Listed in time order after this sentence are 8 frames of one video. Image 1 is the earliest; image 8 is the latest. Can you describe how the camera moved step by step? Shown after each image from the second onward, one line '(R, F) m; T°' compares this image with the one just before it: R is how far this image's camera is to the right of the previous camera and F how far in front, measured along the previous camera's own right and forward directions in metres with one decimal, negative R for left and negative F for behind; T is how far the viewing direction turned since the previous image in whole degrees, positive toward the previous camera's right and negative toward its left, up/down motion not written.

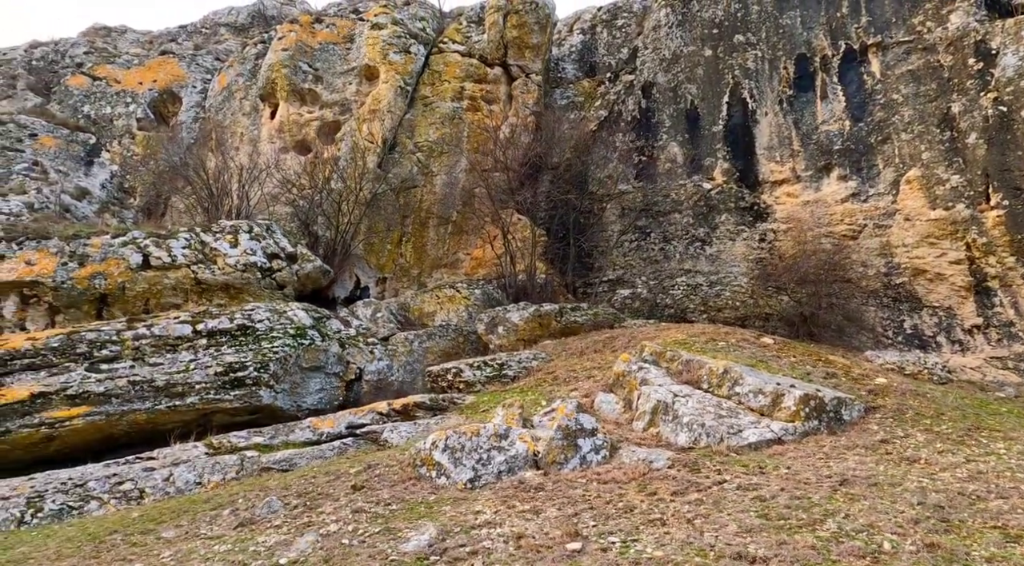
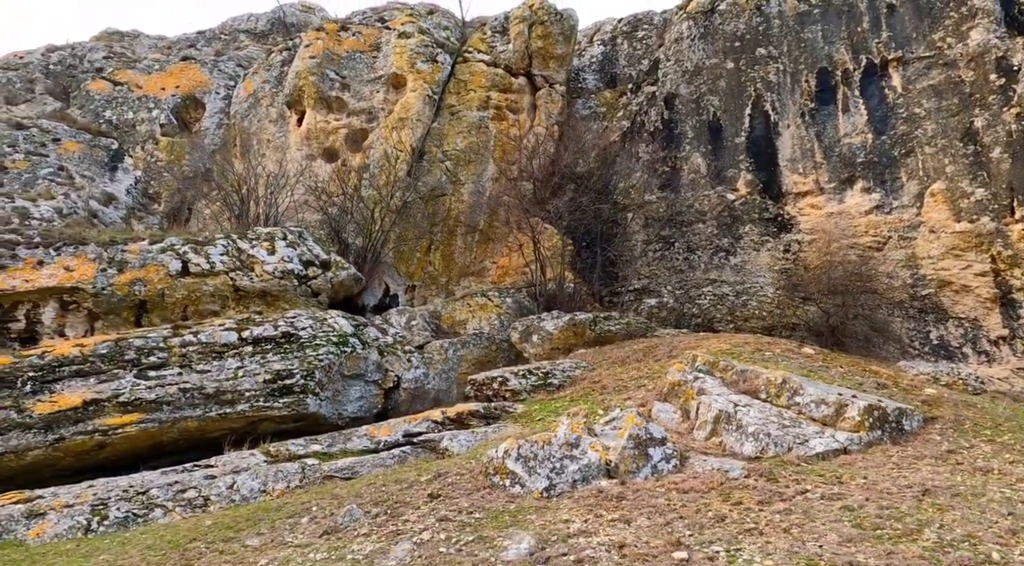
(-0.9, -0.1) m; +1°
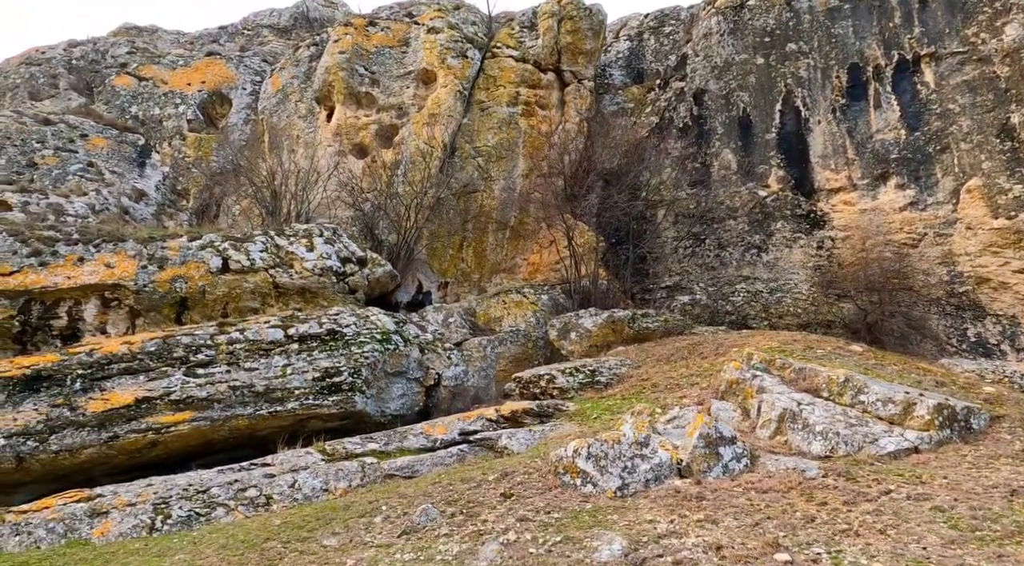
(-0.7, +0.1) m; 0°
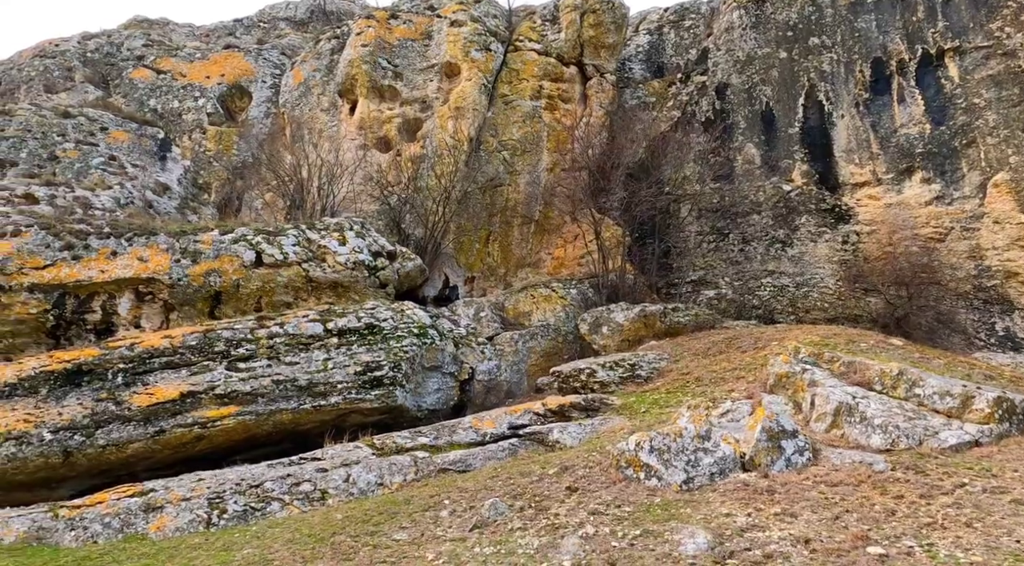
(-0.7, +0.1) m; 0°
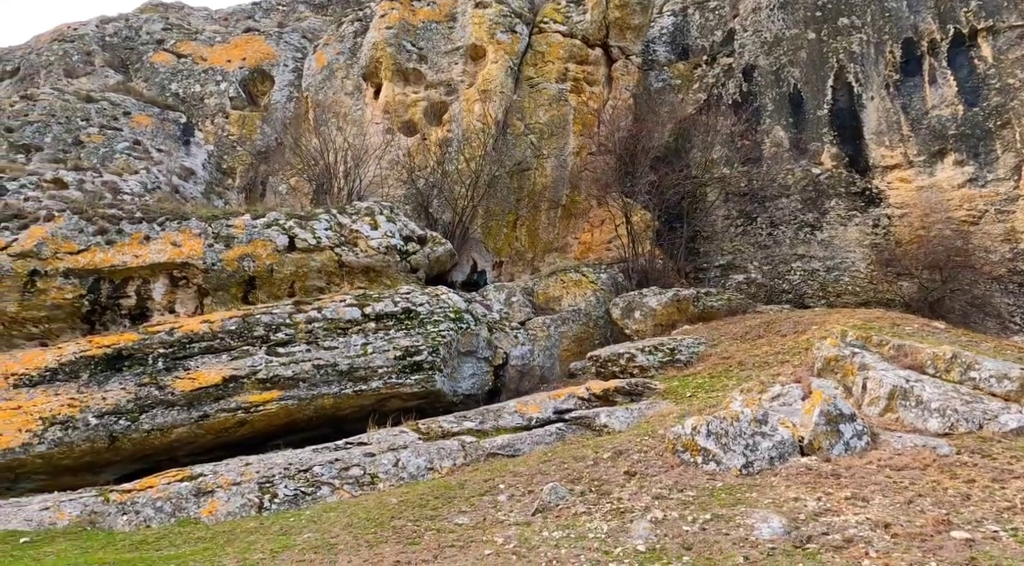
(-0.5, +0.1) m; 0°
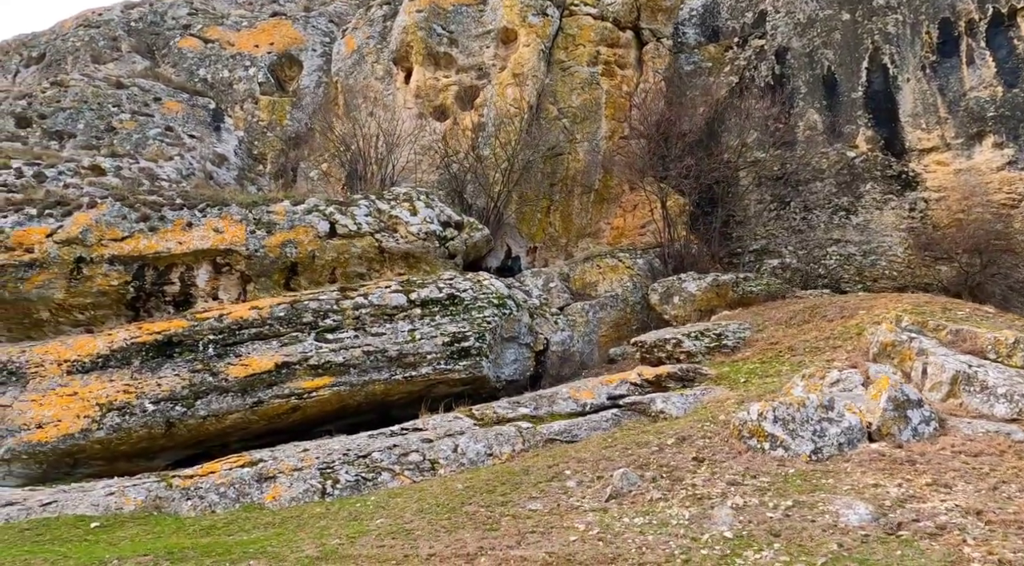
(-0.6, 0.0) m; -1°
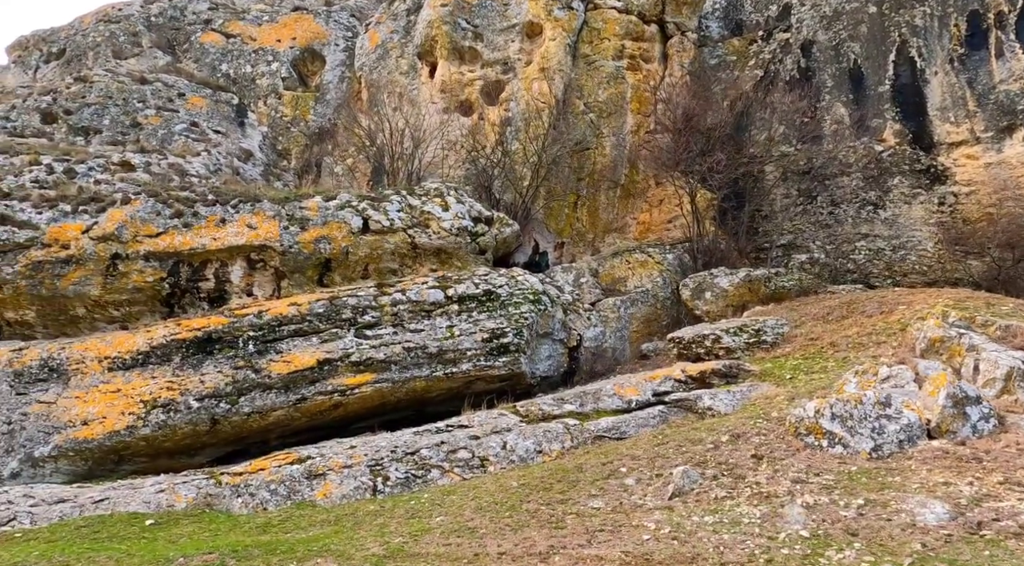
(-0.5, +0.1) m; 0°
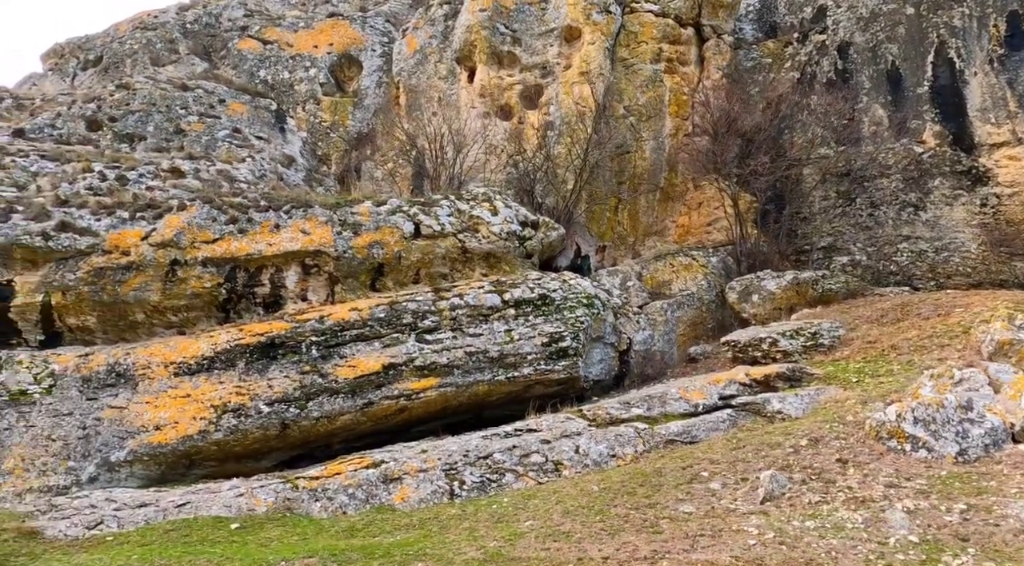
(-0.7, 0.0) m; -1°
